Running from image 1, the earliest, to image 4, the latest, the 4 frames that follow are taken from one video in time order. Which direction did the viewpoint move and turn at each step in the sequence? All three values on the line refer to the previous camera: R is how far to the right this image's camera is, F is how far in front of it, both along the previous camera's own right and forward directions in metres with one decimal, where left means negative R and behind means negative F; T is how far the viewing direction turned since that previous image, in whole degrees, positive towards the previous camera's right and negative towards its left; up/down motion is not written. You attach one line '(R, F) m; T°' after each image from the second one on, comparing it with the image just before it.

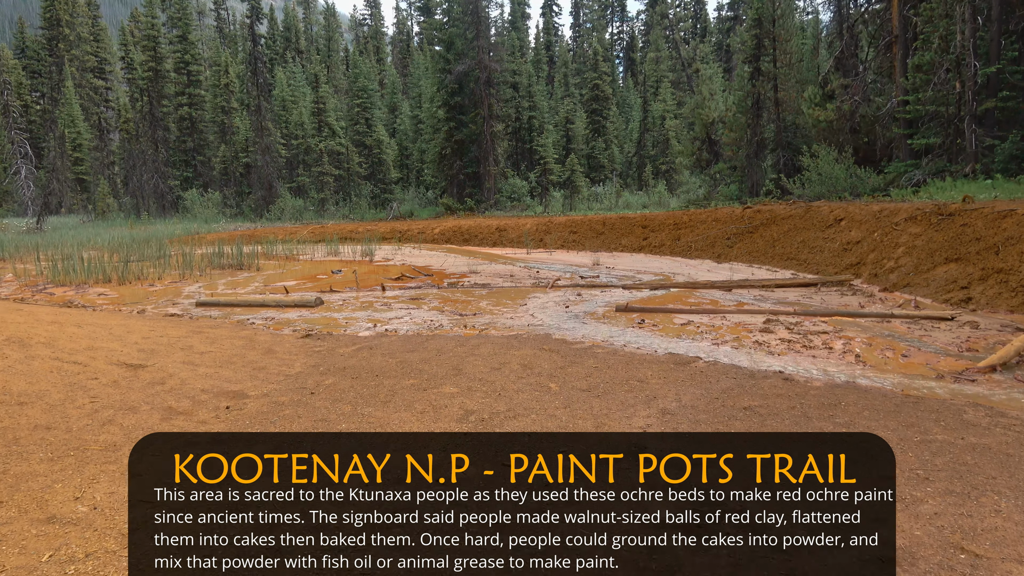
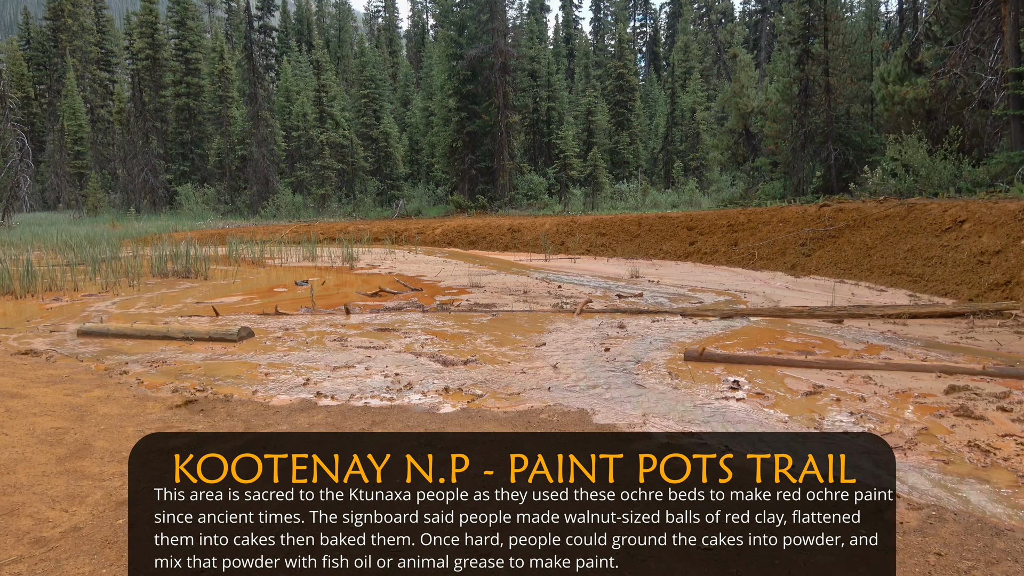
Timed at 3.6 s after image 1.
(0.0, +3.3) m; -1°
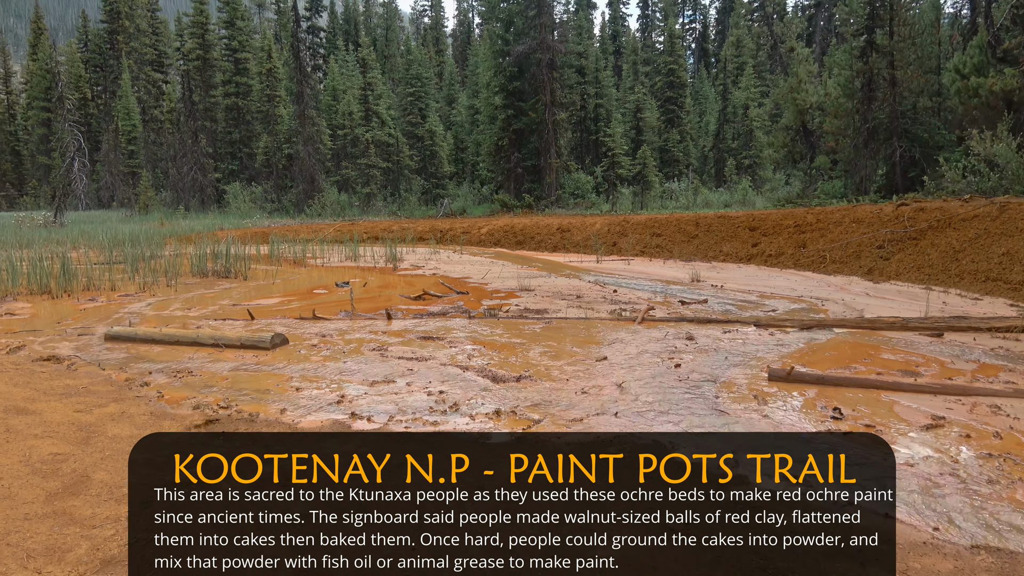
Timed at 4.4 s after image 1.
(-0.1, +0.7) m; -3°
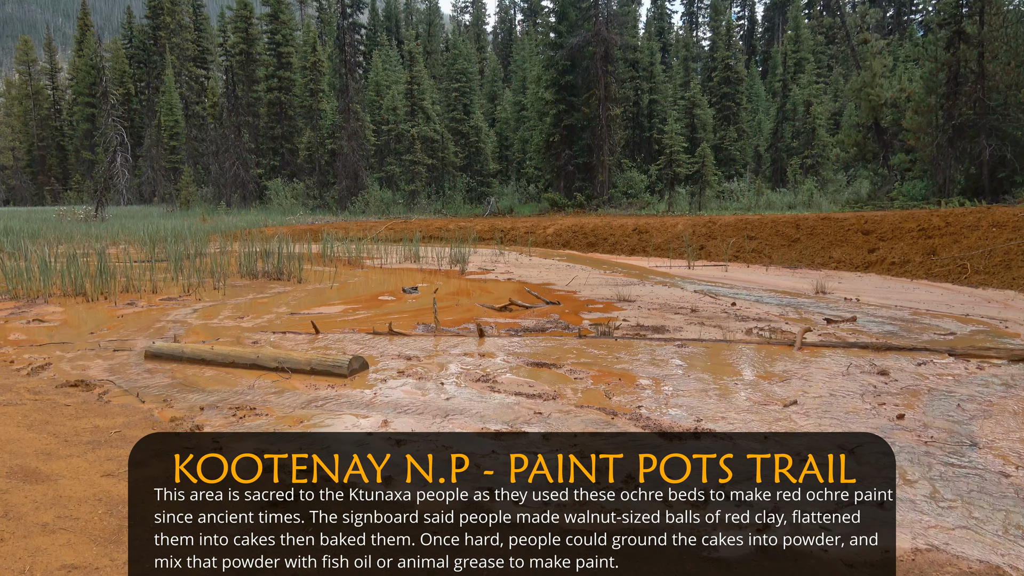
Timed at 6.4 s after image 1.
(-0.8, +1.4) m; -2°
